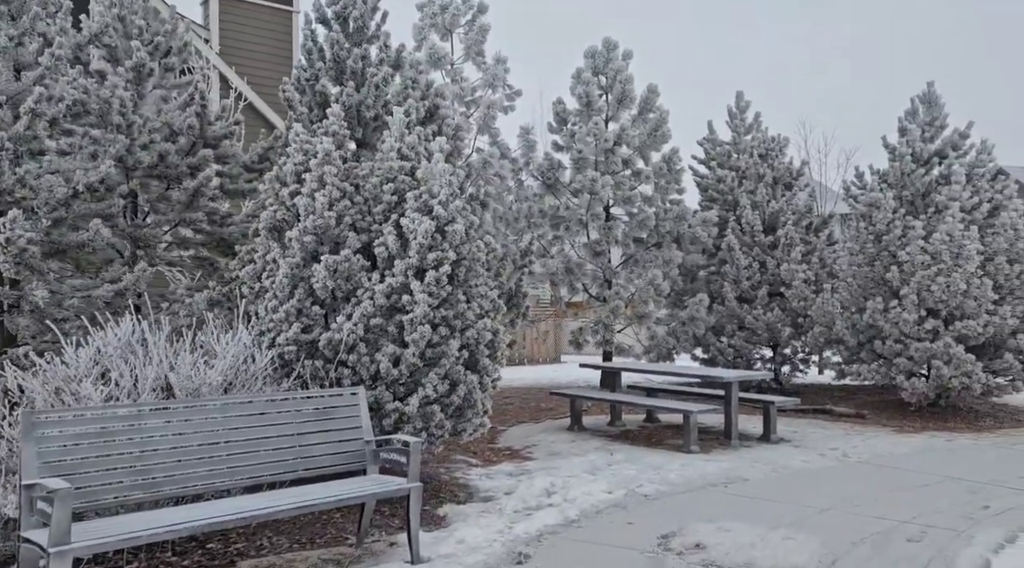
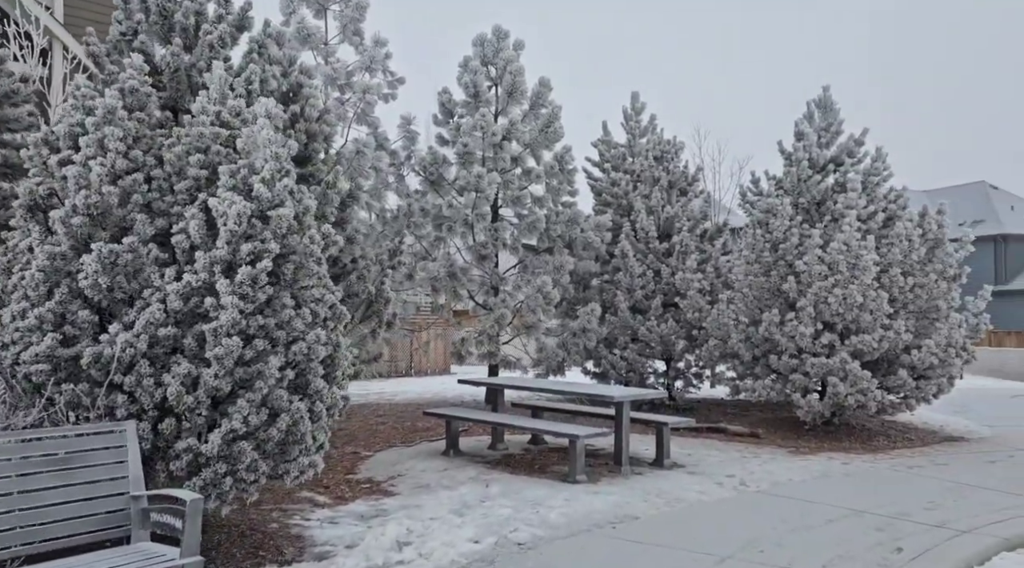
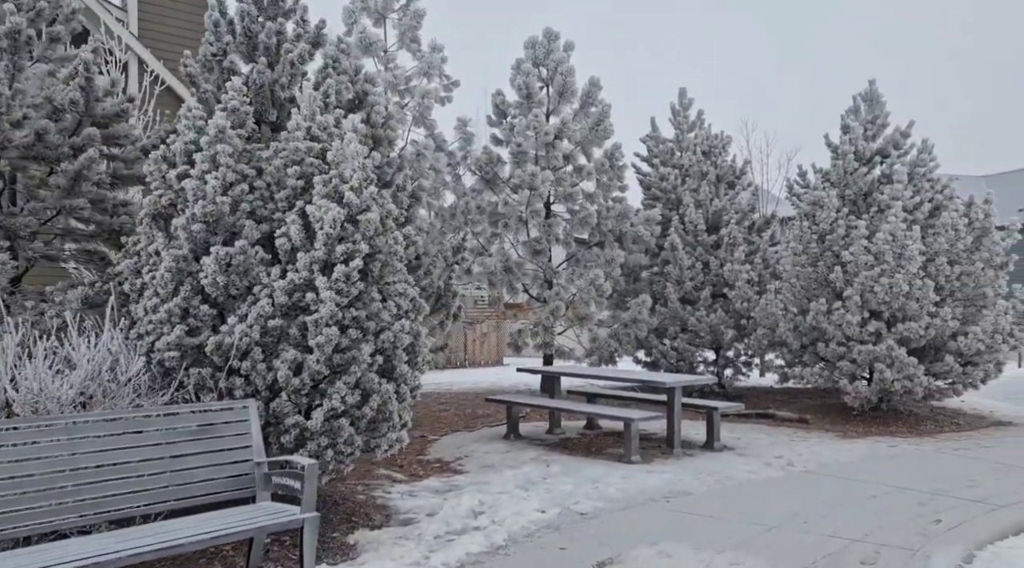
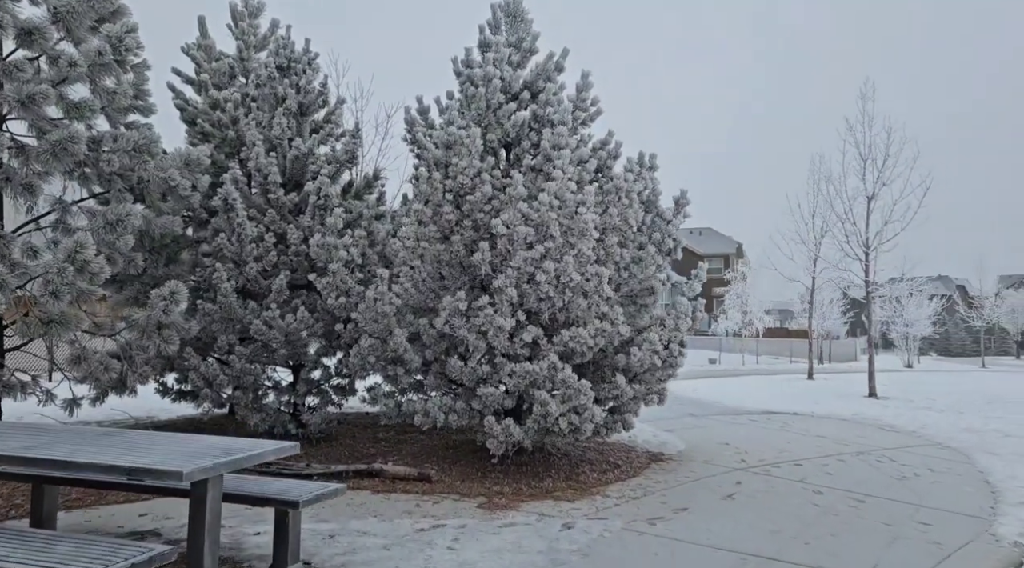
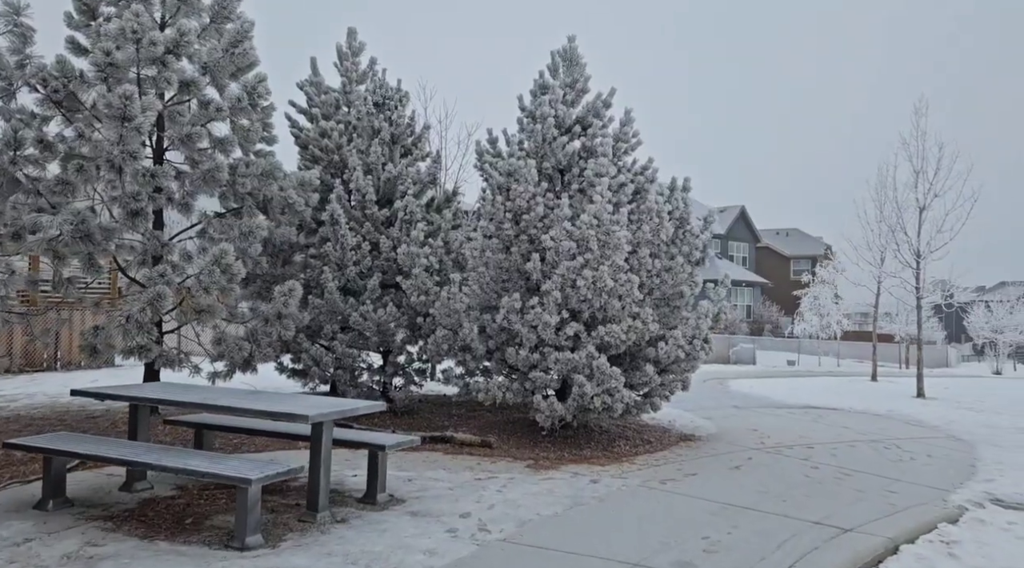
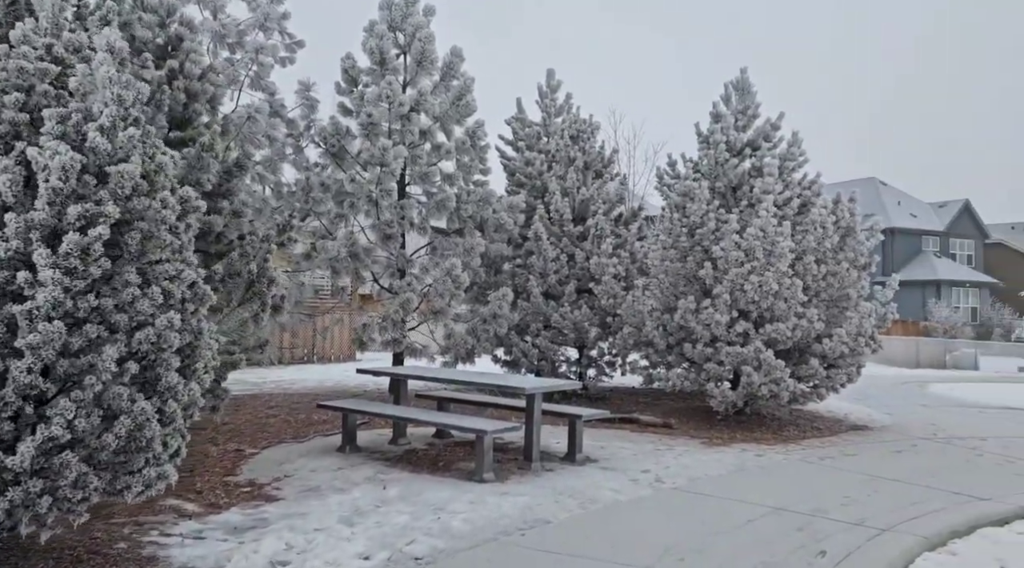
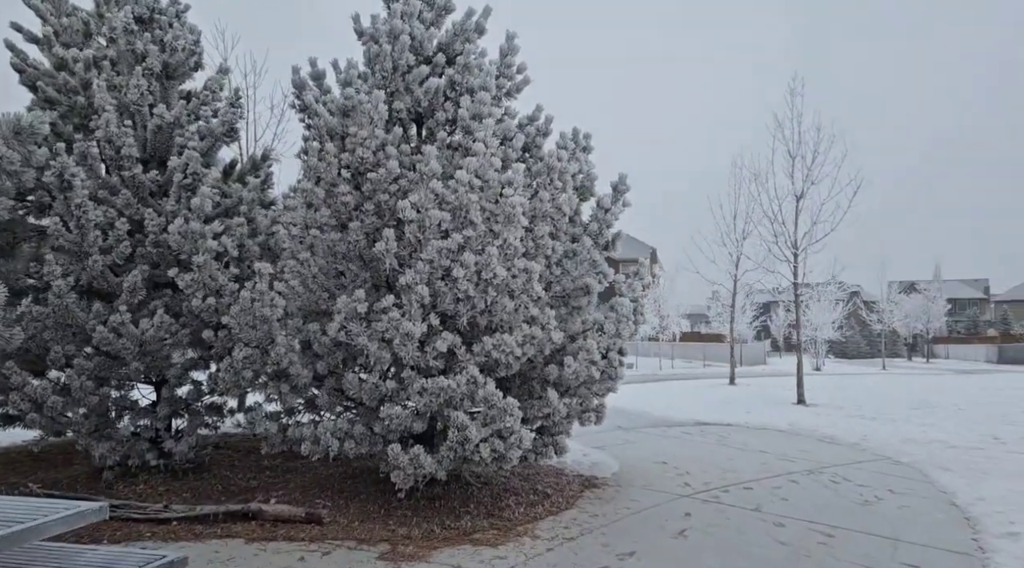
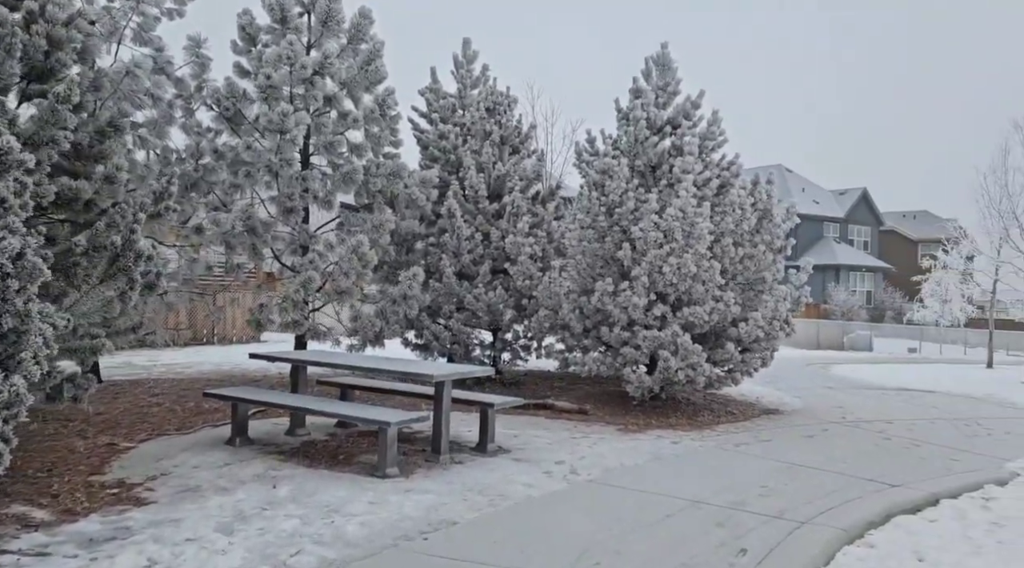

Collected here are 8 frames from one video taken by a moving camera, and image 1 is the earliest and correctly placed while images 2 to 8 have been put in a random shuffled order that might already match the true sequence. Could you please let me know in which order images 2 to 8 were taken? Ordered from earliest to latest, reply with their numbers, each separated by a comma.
3, 2, 6, 8, 5, 4, 7
